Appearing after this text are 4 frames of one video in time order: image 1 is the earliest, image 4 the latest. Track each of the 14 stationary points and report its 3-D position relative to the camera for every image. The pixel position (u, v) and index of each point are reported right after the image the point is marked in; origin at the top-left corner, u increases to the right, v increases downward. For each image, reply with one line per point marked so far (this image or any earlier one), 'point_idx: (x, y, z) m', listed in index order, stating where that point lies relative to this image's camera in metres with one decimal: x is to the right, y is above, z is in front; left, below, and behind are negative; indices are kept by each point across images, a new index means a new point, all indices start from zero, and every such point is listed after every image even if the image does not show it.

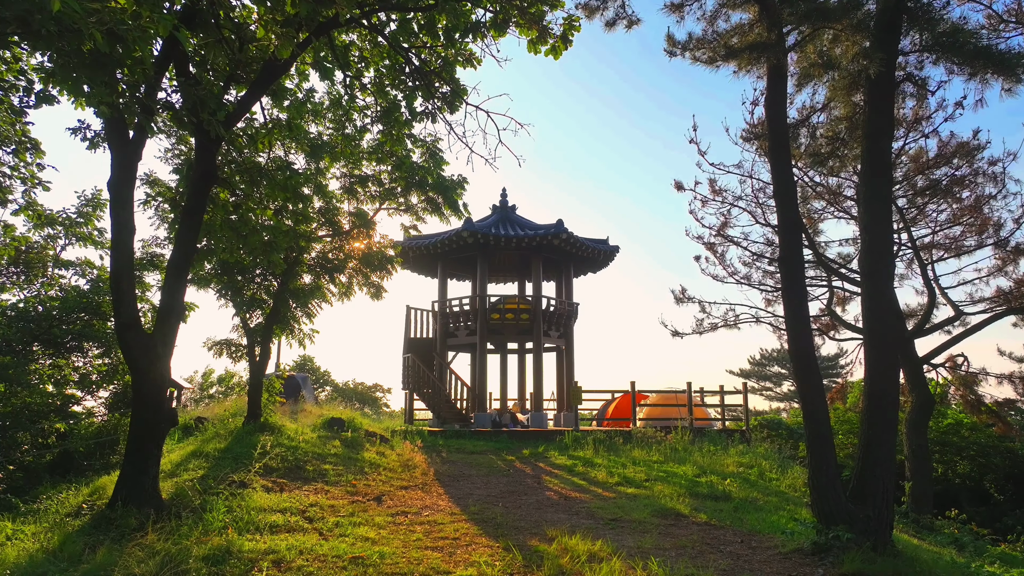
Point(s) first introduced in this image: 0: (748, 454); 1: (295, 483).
0: (+4.5, -3.2, +12.3) m
1: (-2.9, -2.6, +8.5) m
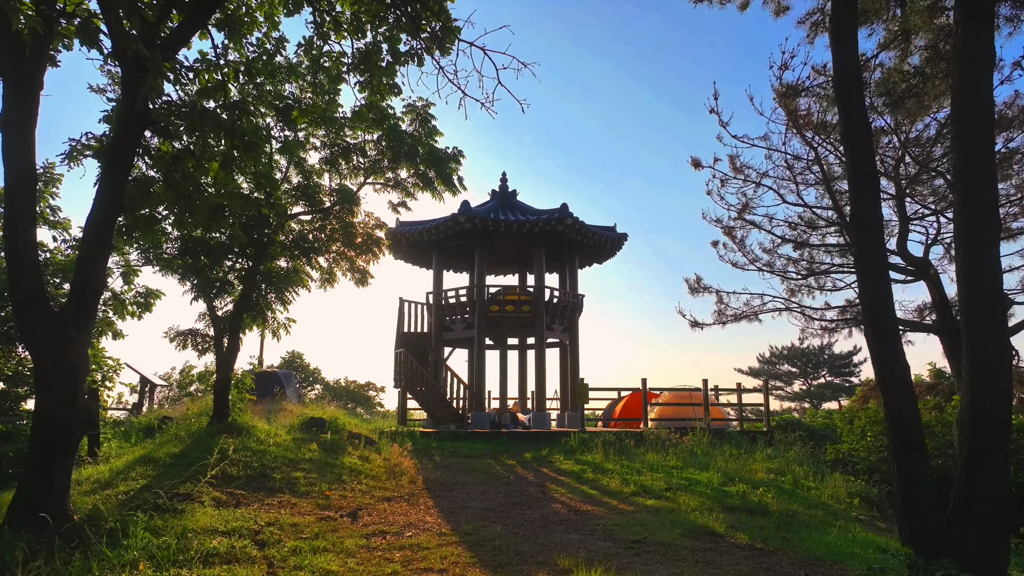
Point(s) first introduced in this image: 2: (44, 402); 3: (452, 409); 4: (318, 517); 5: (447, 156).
0: (+4.5, -2.9, +10.9) m
1: (-2.9, -2.3, +7.2) m
2: (-3.7, -0.9, +5.1) m
3: (-1.5, -3.0, +15.8) m
4: (-2.0, -2.4, +6.7) m
5: (-1.1, +2.3, +11.3) m
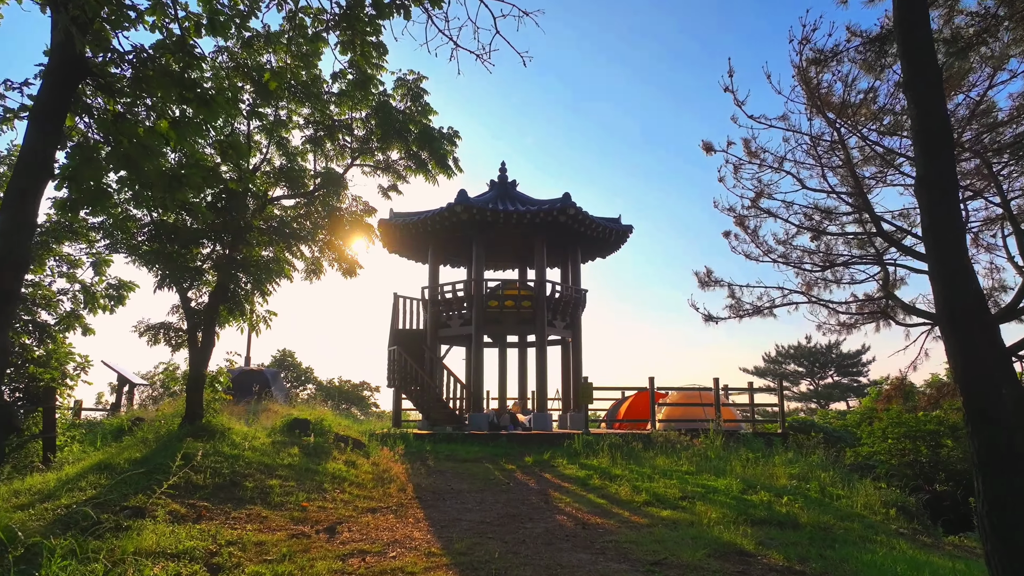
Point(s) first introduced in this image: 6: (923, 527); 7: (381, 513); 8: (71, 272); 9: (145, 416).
0: (+4.5, -2.8, +10.1) m
1: (-2.9, -2.2, +6.3) m
2: (-3.7, -0.8, +4.2) m
3: (-1.5, -2.8, +14.9) m
4: (-2.0, -2.2, +5.9) m
5: (-1.1, +2.5, +10.5) m
6: (+4.9, -2.9, +7.7) m
7: (-1.4, -2.5, +7.1) m
8: (-7.4, +0.3, +10.8) m
9: (-7.0, -2.4, +12.2) m
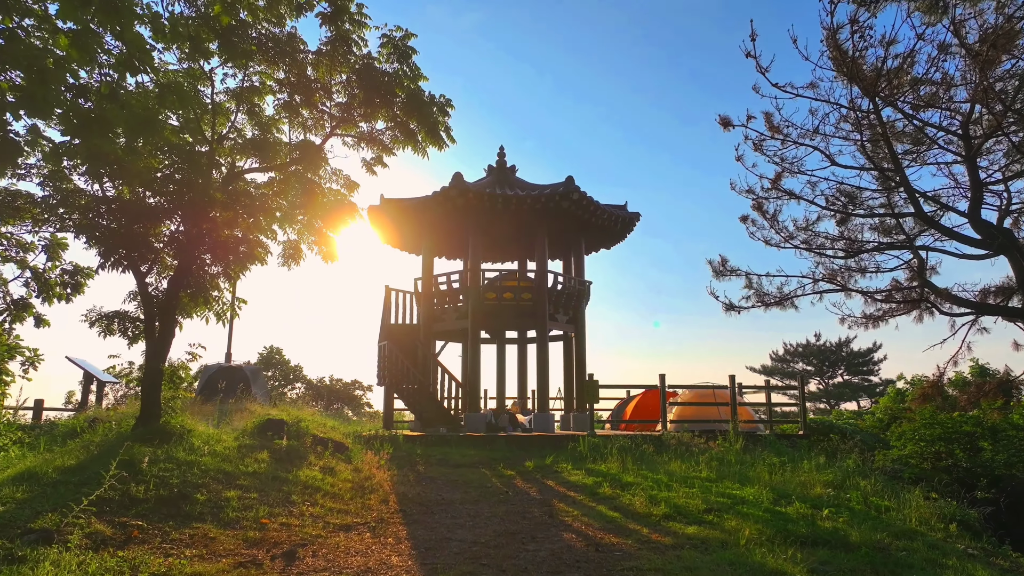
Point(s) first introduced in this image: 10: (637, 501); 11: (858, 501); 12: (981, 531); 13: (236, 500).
0: (+4.5, -2.6, +9.0) m
1: (-2.9, -2.0, +5.2) m
2: (-3.7, -0.5, +3.1) m
3: (-1.5, -2.6, +13.8) m
4: (-2.0, -2.0, +4.8) m
5: (-1.2, +2.7, +9.4) m
6: (+4.9, -2.6, +6.6) m
7: (-1.4, -2.3, +6.0) m
8: (-7.5, +0.5, +9.7) m
9: (-7.0, -2.2, +11.1) m
10: (+1.4, -2.5, +7.4) m
11: (+4.0, -2.5, +7.4) m
12: (+5.1, -2.6, +7.0) m
13: (-2.7, -2.1, +6.2) m
